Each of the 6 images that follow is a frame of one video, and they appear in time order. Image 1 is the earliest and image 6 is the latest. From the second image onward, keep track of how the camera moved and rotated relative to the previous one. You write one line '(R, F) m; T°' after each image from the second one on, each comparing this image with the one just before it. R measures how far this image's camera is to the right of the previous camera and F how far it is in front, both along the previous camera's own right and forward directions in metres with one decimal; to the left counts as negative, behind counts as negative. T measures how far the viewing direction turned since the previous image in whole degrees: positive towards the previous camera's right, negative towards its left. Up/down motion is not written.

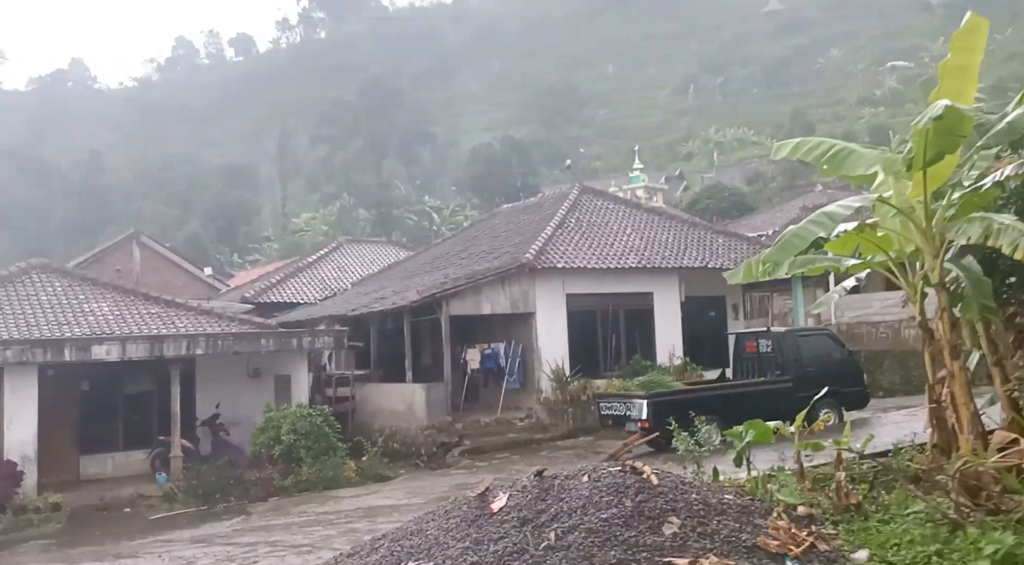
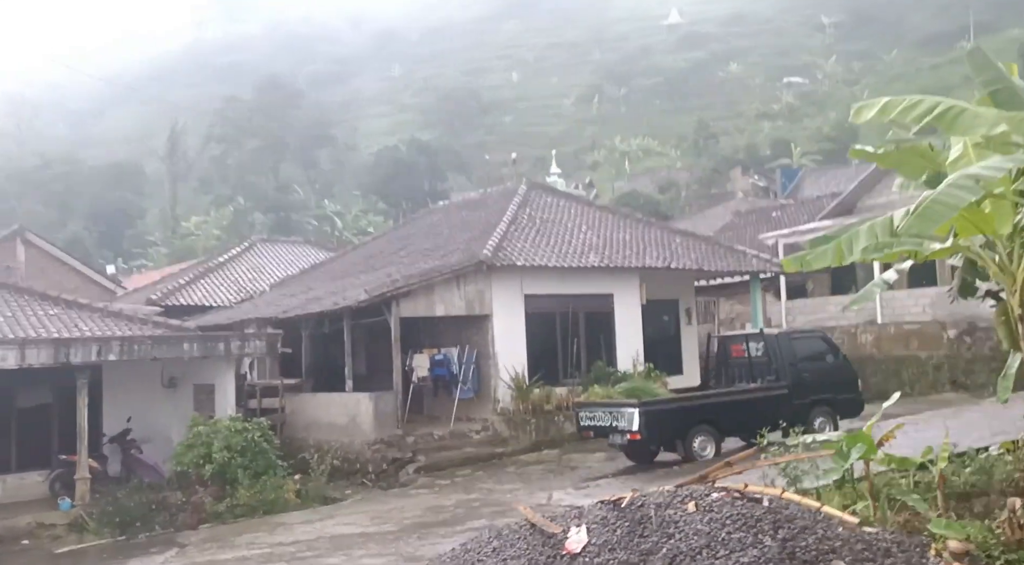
(-1.1, +1.6) m; +6°
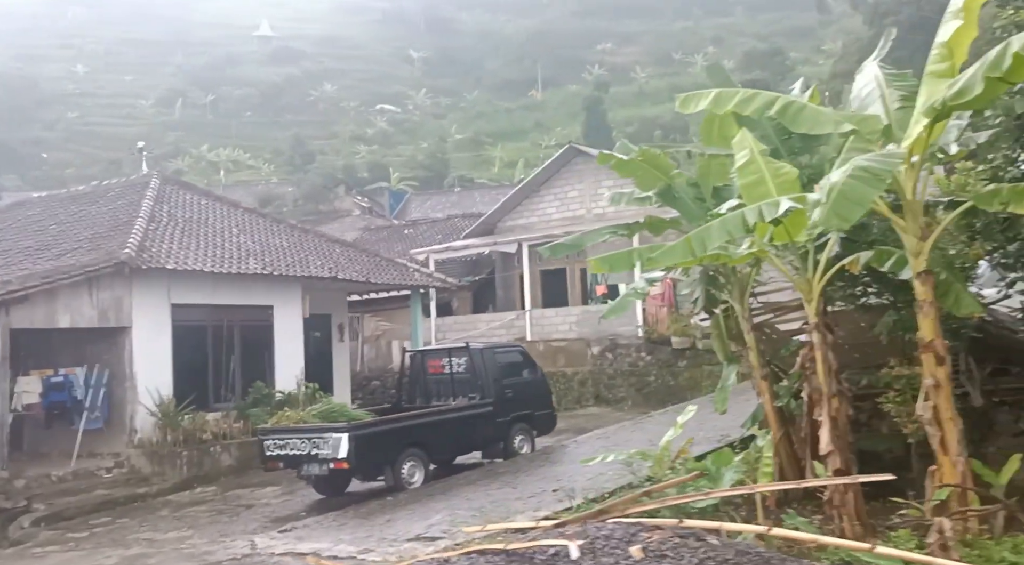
(-1.3, +1.8) m; +25°
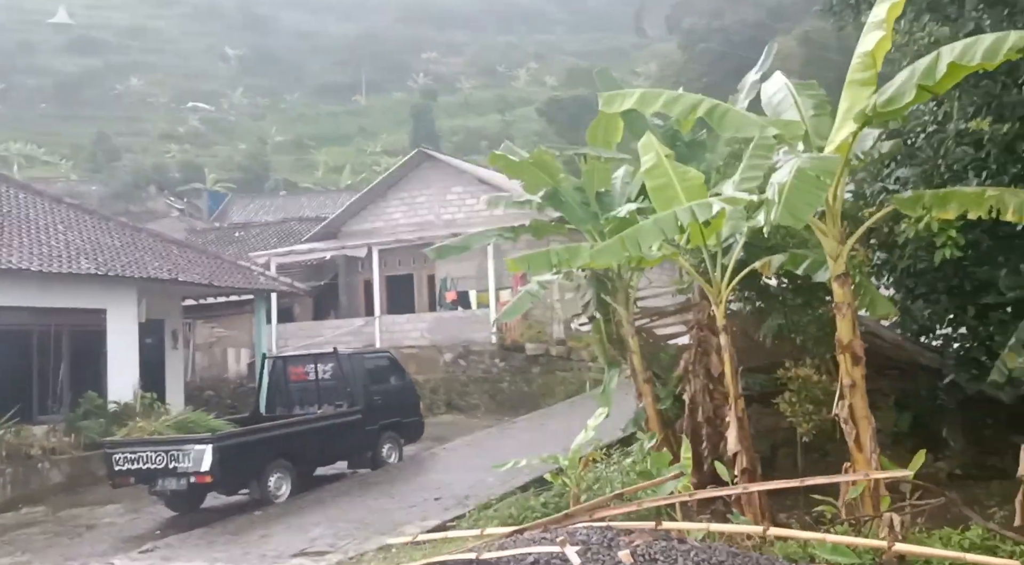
(-0.7, +0.3) m; +11°
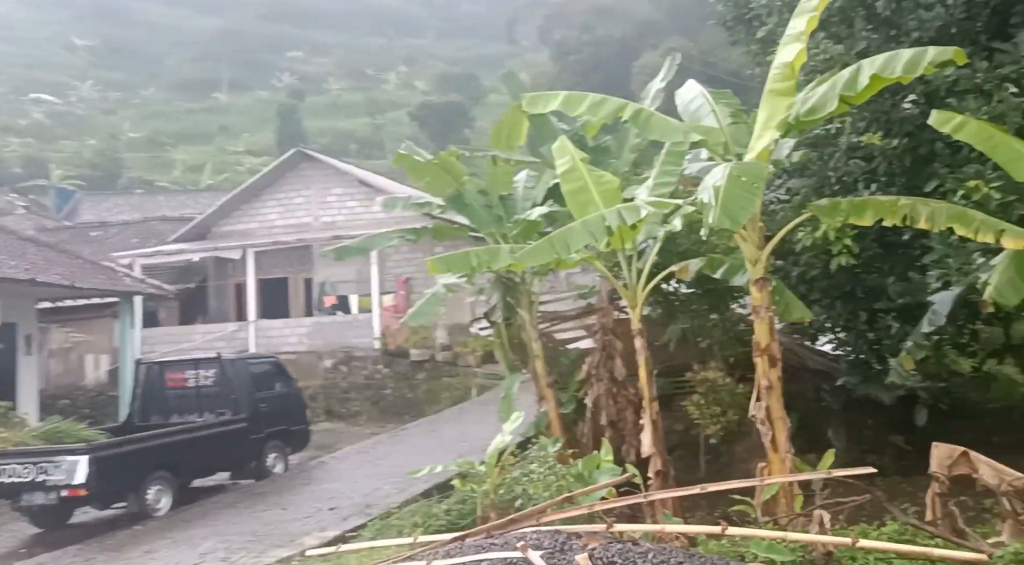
(-0.4, +0.2) m; +8°
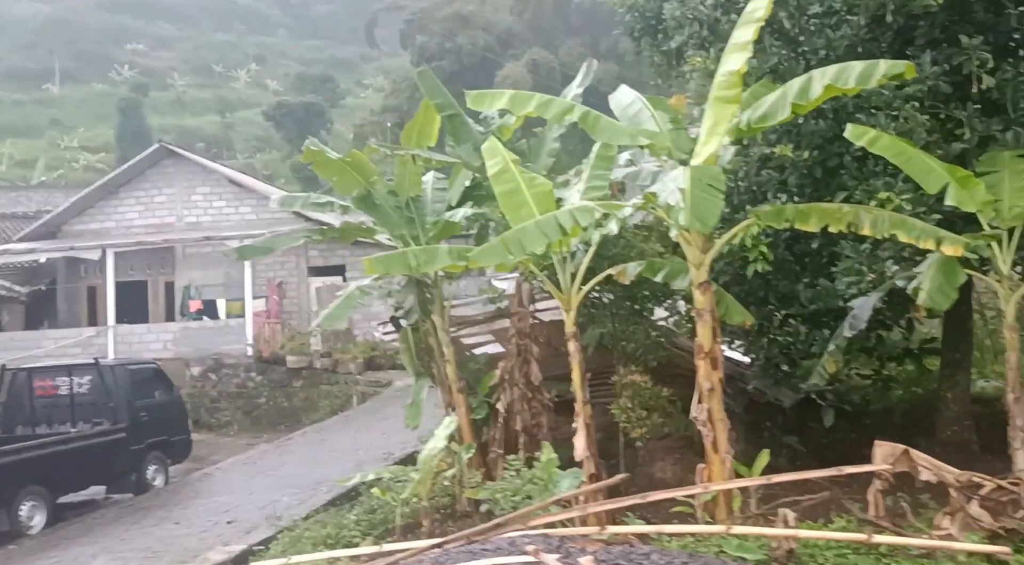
(-0.7, +0.2) m; +9°
